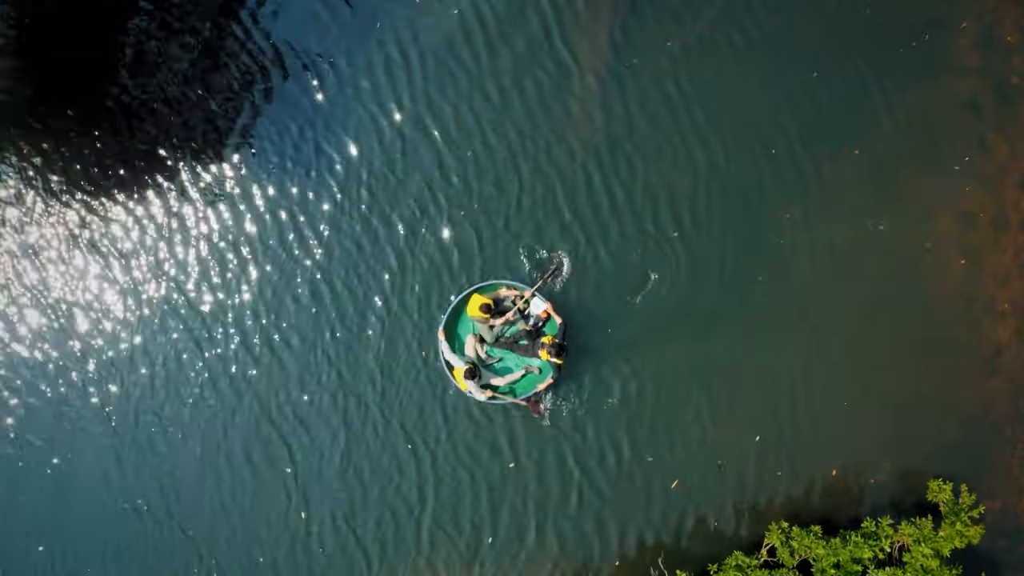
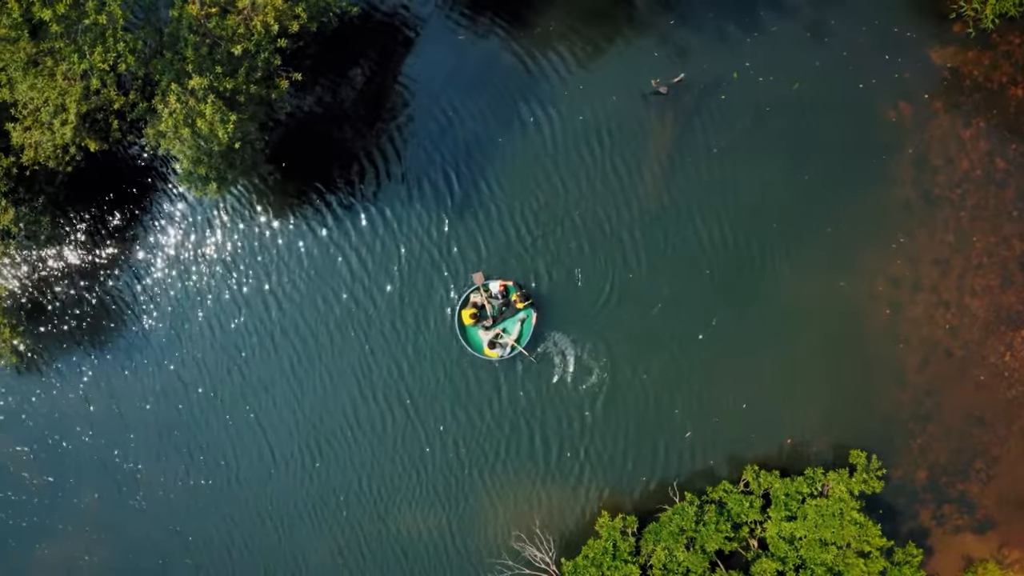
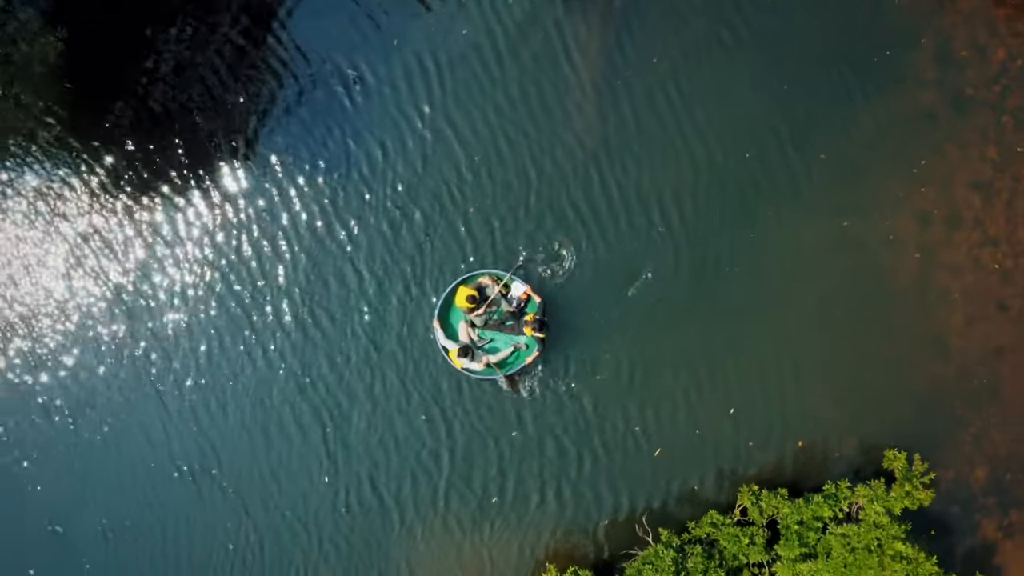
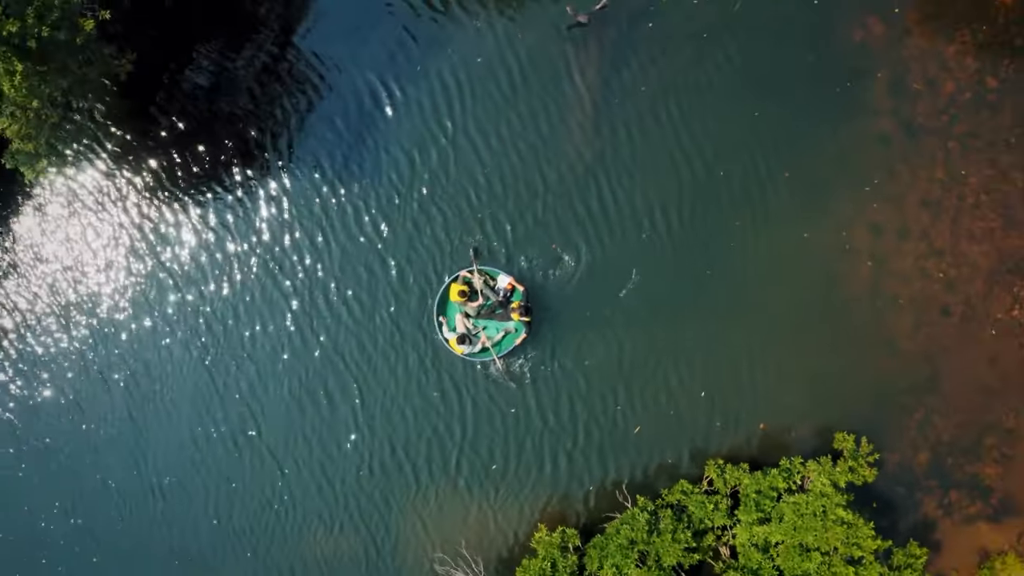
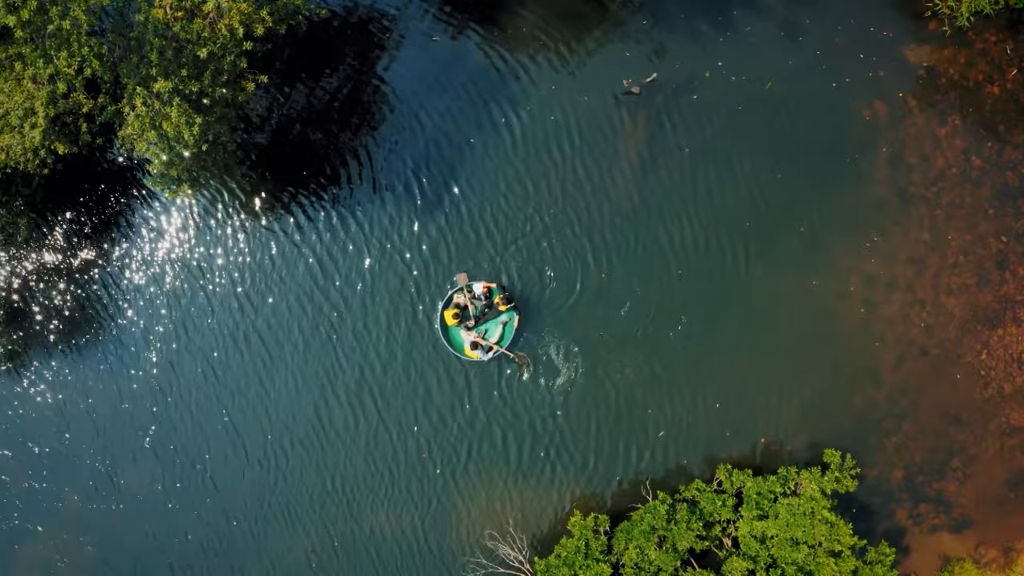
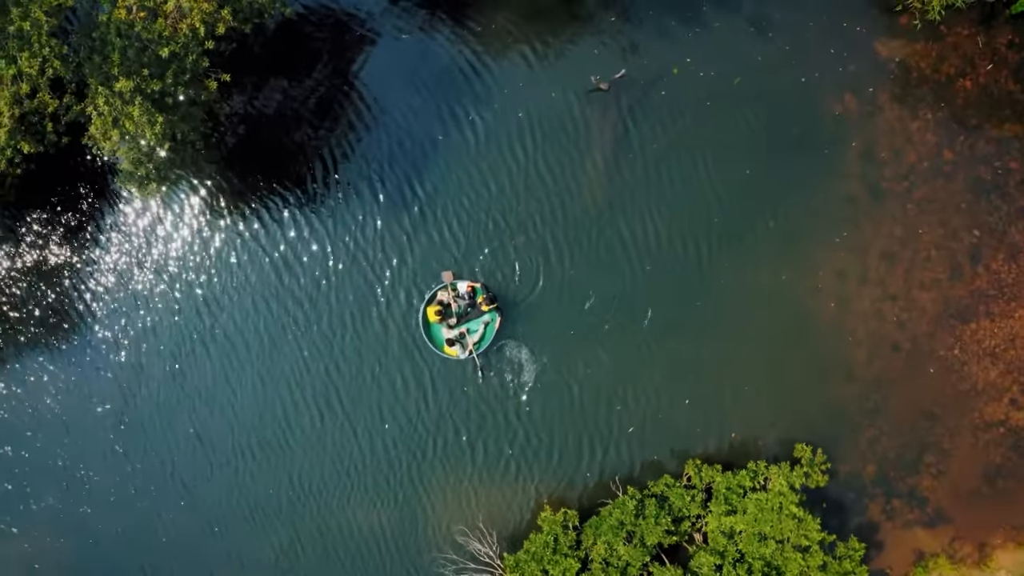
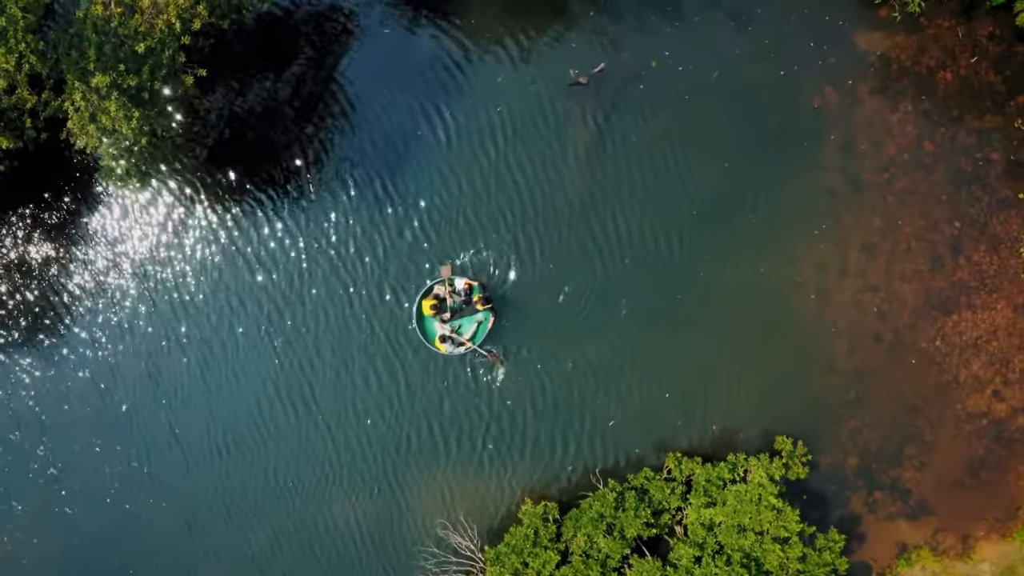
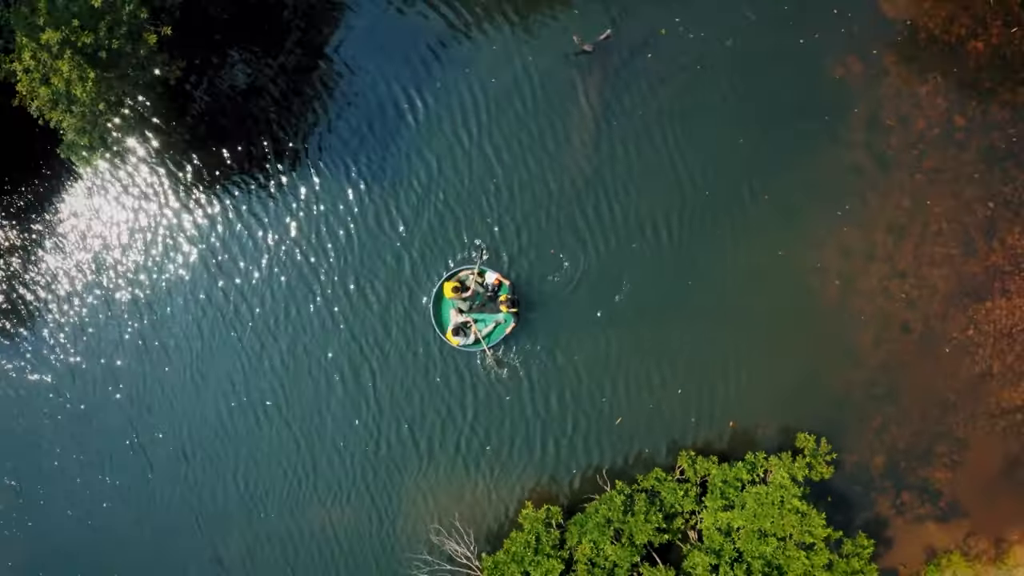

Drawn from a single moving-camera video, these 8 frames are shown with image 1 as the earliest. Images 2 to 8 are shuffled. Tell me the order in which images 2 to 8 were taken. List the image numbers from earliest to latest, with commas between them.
3, 4, 8, 7, 6, 5, 2
